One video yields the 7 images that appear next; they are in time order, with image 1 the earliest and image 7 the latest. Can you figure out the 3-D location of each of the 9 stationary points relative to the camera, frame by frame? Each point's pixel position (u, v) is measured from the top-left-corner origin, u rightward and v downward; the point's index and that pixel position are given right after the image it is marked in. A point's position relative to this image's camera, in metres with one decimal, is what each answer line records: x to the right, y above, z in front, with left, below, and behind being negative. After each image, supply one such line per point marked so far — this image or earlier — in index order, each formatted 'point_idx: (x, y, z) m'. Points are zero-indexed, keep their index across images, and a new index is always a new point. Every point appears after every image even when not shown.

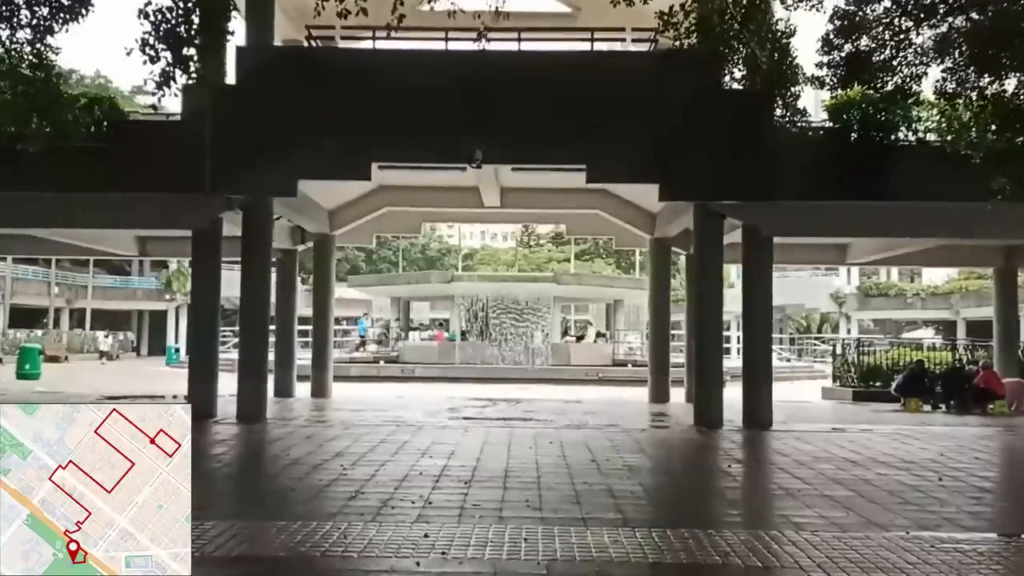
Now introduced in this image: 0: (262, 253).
0: (-3.5, +0.4, +13.2) m
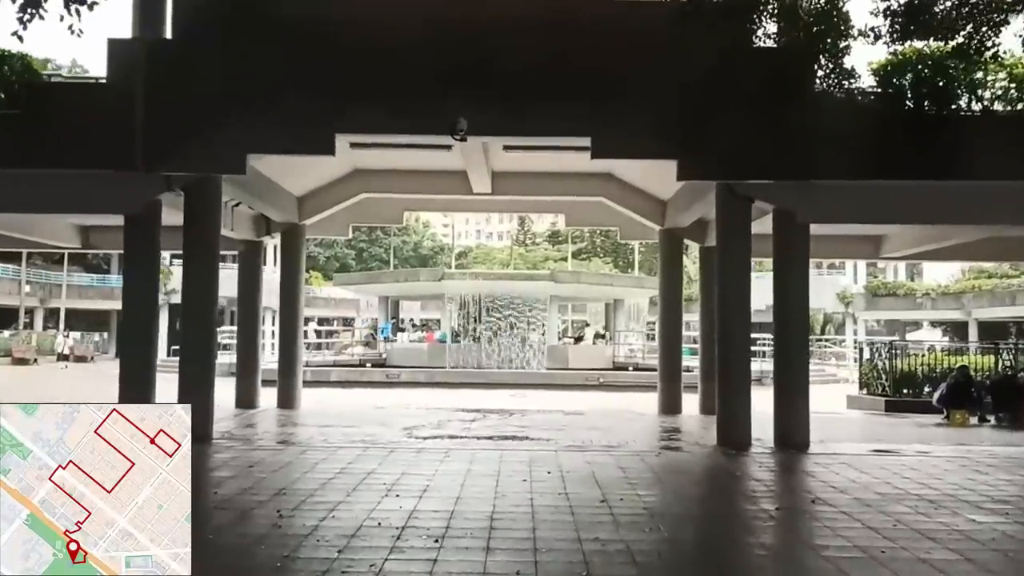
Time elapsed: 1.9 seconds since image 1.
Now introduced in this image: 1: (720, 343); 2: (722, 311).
0: (-3.7, +0.5, +11.2) m
1: (+2.5, -0.6, +11.2) m
2: (+2.5, -0.2, +11.2) m
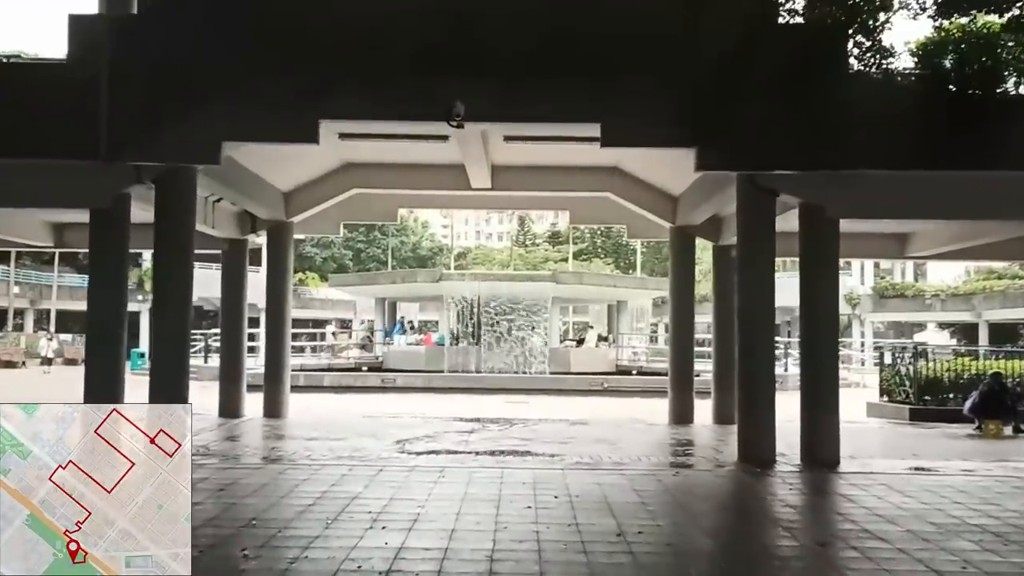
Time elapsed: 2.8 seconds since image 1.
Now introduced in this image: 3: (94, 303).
0: (-3.6, +0.5, +10.2) m
1: (+2.5, -0.7, +10.2) m
2: (+2.6, -0.3, +10.2) m
3: (-4.7, -0.2, +10.2) m
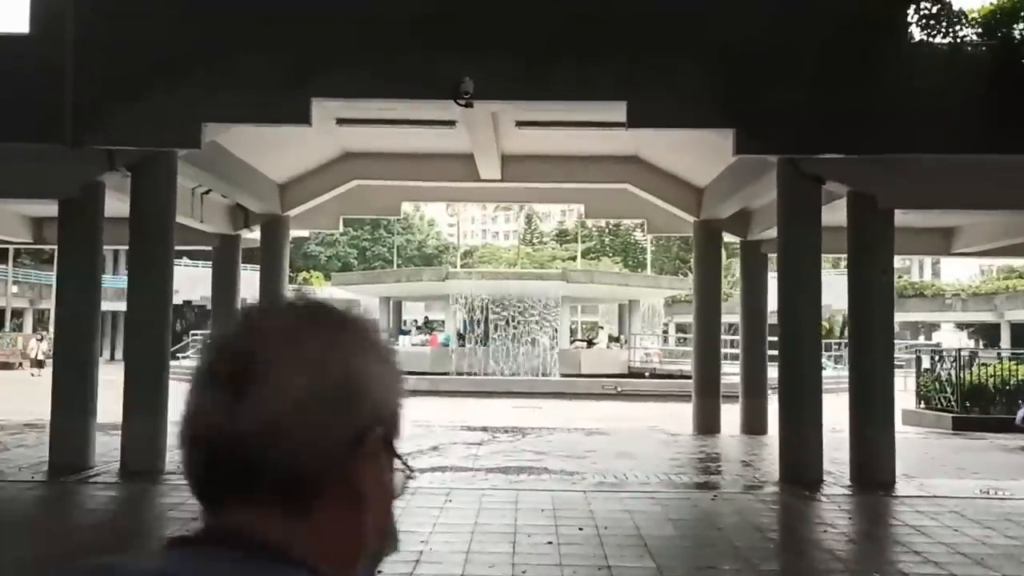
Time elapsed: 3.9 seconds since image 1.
0: (-3.5, +0.5, +9.2) m
1: (+2.7, -0.6, +9.2) m
2: (+2.7, -0.3, +9.1) m
3: (-4.5, -0.2, +9.2) m
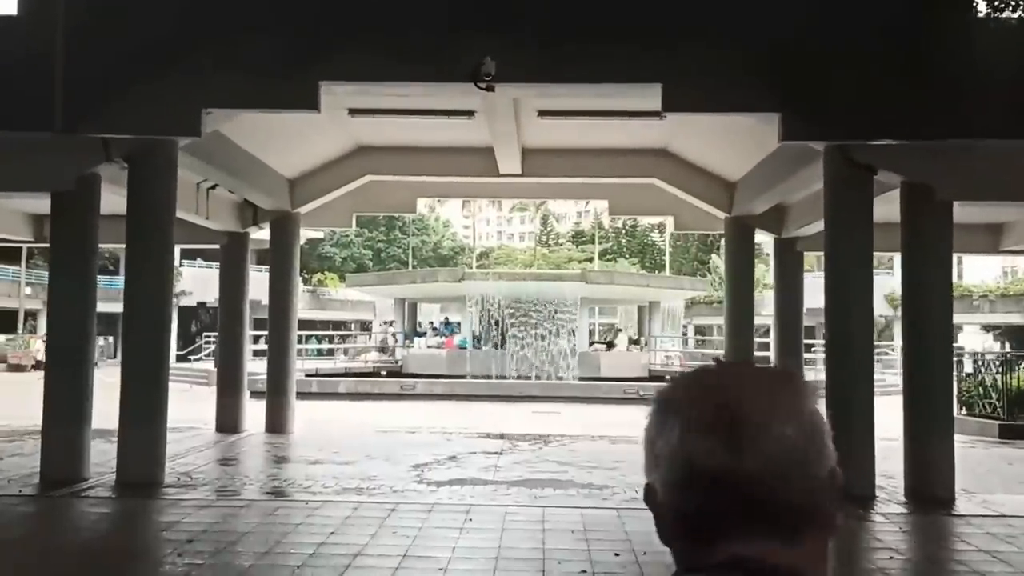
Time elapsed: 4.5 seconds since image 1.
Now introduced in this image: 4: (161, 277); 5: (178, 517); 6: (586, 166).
0: (-3.3, +0.5, +8.6) m
1: (+2.9, -0.6, +8.5) m
2: (+2.9, -0.2, +8.4) m
3: (-4.3, -0.2, +8.6) m
4: (-3.3, +0.1, +8.5) m
5: (-2.7, -1.8, +7.3) m
6: (+1.0, +1.7, +13.0) m
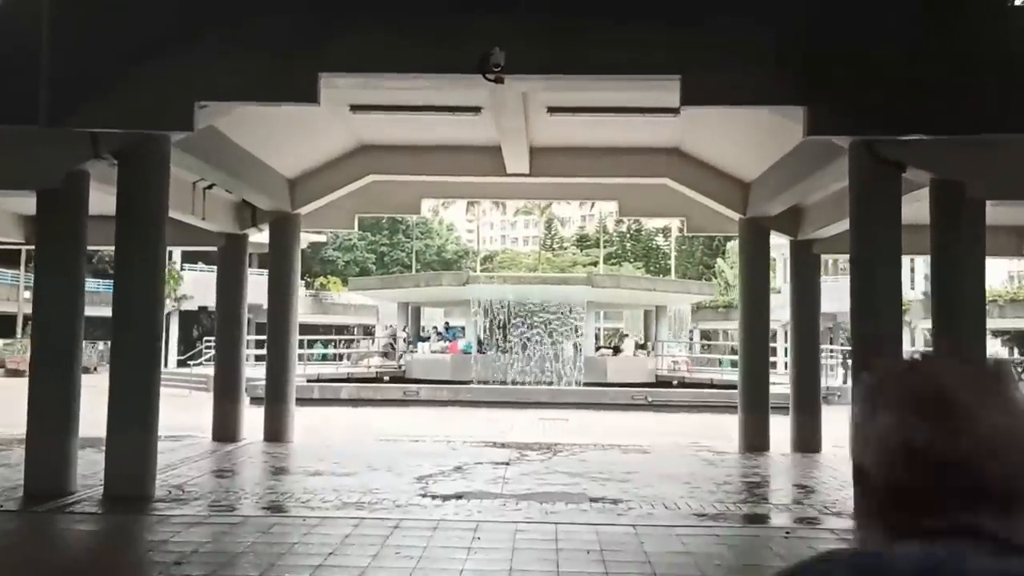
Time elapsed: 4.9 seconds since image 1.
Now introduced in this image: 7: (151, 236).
0: (-3.2, +0.4, +8.1) m
1: (+3.0, -0.7, +8.0) m
2: (+3.0, -0.3, +8.0) m
3: (-4.2, -0.2, +8.2) m
4: (-3.2, +0.1, +8.1) m
5: (-2.6, -1.8, +6.9) m
6: (+1.1, +1.7, +12.6) m
7: (-3.2, +0.5, +8.1) m
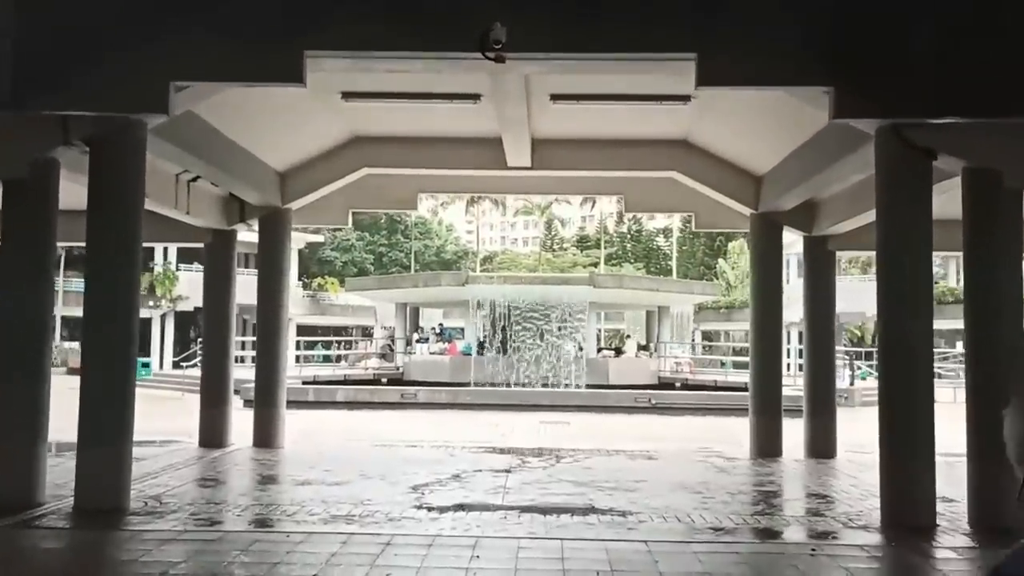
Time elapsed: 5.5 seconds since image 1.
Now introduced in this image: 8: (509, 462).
0: (-3.2, +0.5, +7.6) m
1: (+3.0, -0.6, +7.4) m
2: (+3.0, -0.2, +7.4) m
3: (-4.2, -0.2, +7.6) m
4: (-3.2, +0.1, +7.6) m
5: (-2.6, -1.8, +6.3) m
6: (+1.2, +1.7, +12.0) m
7: (-3.2, +0.5, +7.6) m
8: (0.0, -2.0, +10.9) m
